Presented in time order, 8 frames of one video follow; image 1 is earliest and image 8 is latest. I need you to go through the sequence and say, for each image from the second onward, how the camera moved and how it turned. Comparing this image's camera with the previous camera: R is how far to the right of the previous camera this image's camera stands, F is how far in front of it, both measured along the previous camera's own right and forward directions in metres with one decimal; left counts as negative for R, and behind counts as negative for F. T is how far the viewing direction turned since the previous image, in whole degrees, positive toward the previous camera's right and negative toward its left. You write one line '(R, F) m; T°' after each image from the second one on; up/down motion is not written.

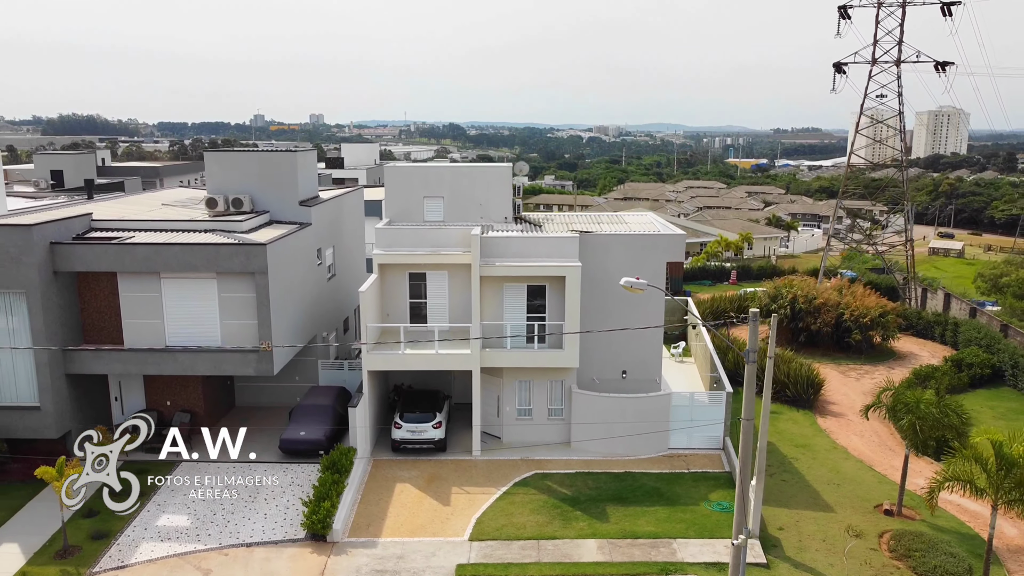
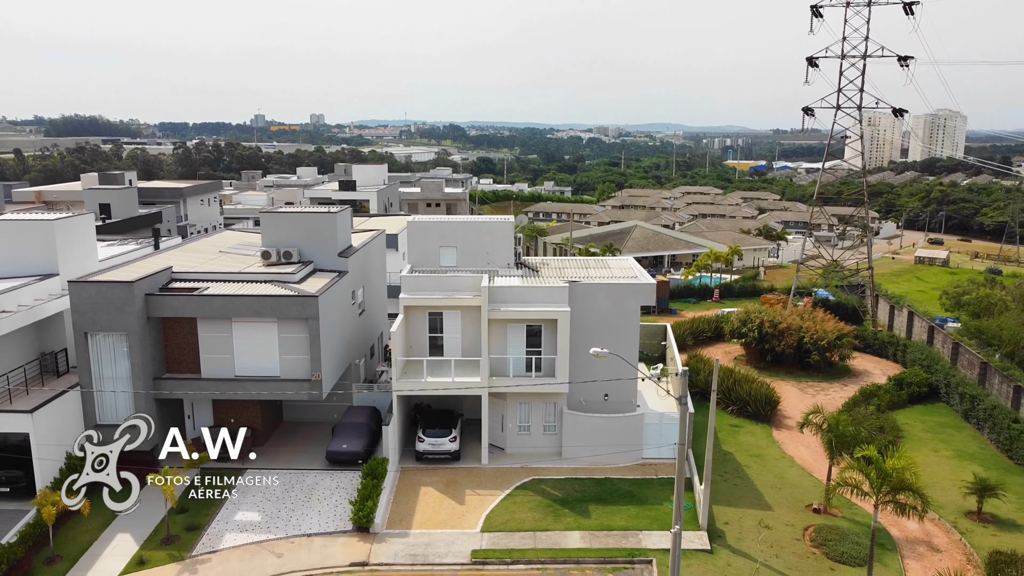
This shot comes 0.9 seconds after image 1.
(0.0, -1.6) m; 0°
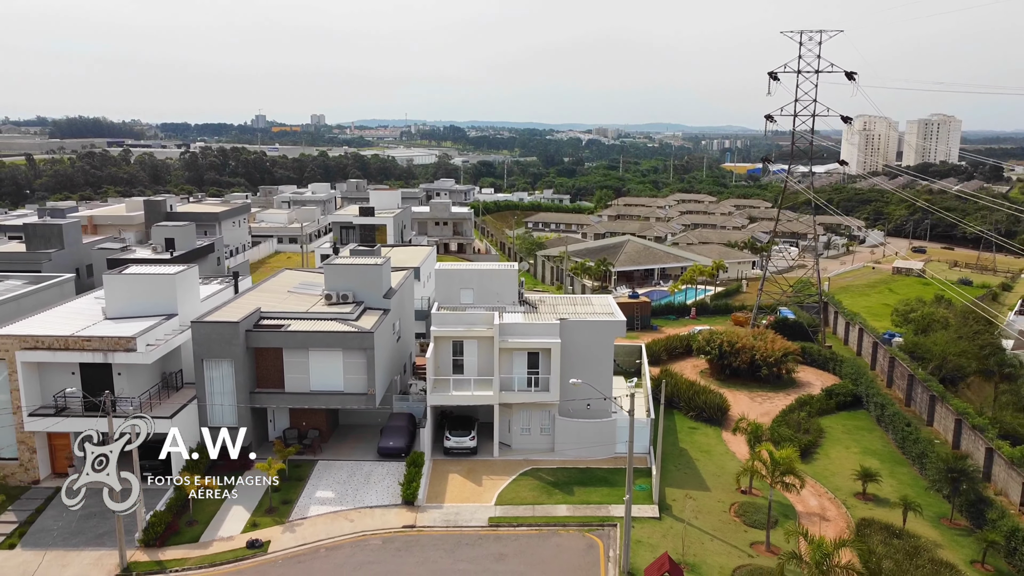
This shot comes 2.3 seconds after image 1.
(-0.1, -2.9) m; 0°
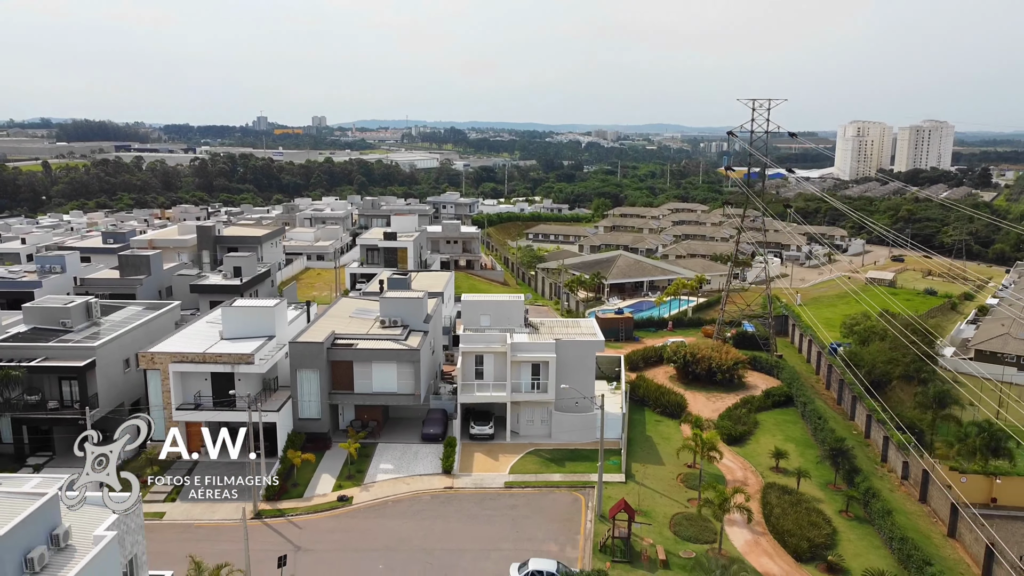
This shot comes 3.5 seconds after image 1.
(-0.1, -4.1) m; 0°
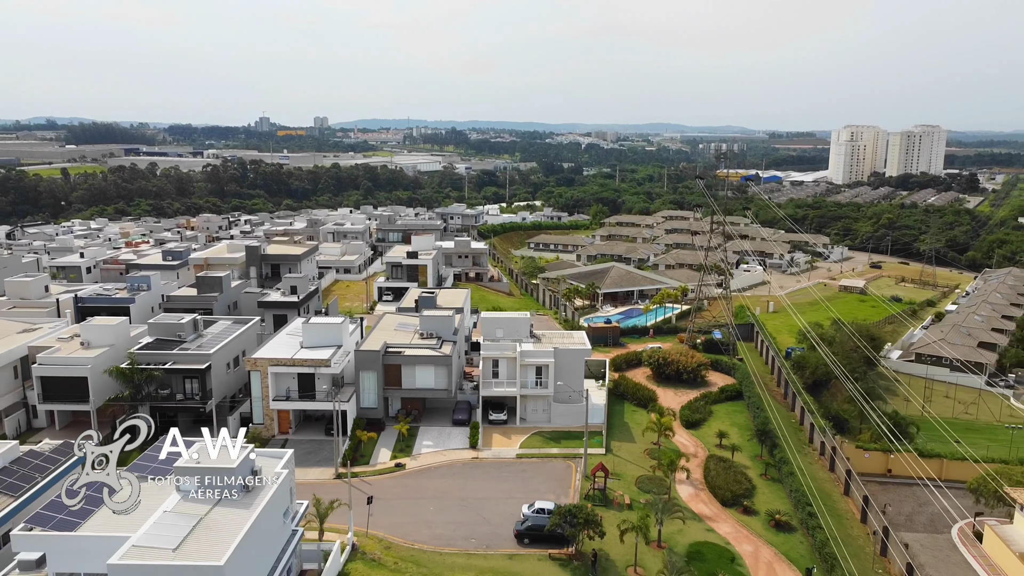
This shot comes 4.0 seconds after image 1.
(-0.2, -5.0) m; 0°
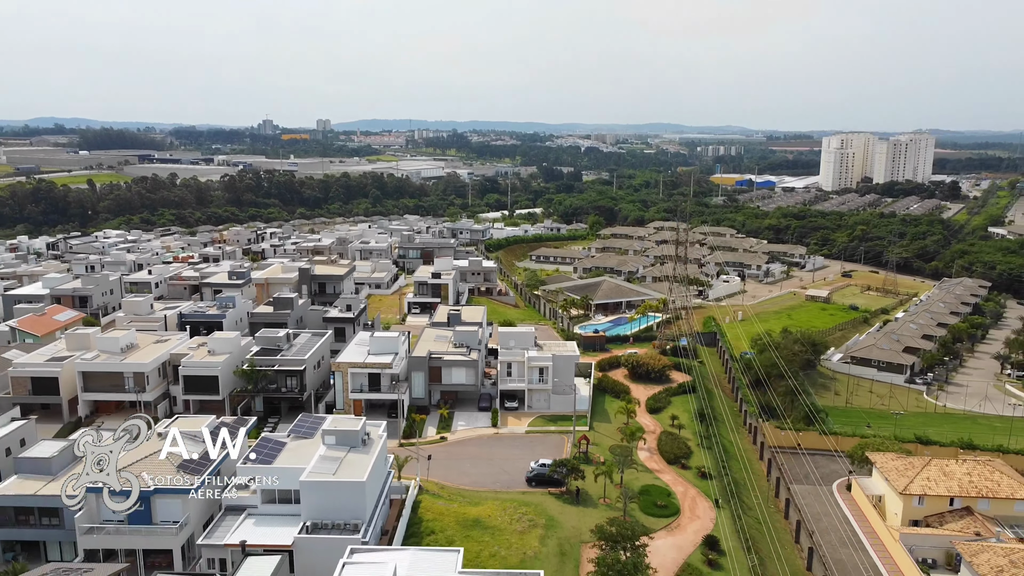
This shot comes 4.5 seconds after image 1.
(-0.3, -7.7) m; 0°
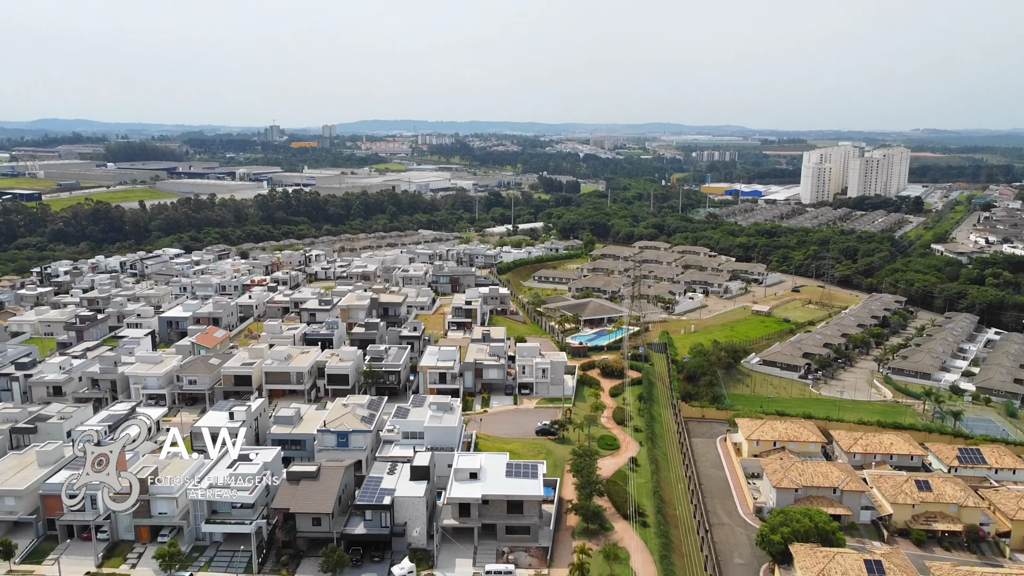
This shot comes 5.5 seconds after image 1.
(-0.6, -17.7) m; 0°
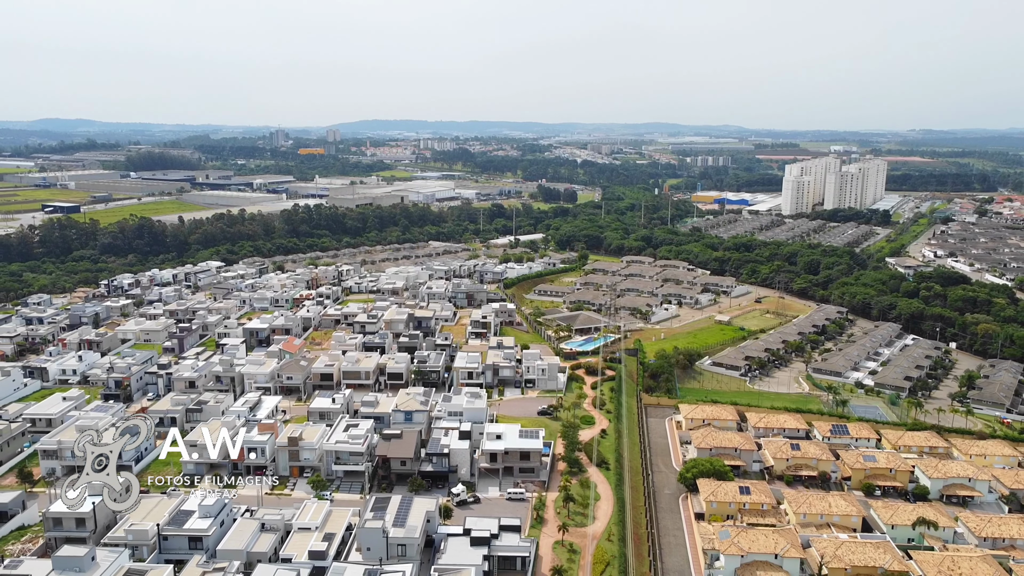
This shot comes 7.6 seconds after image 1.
(-0.6, -17.6) m; 0°
